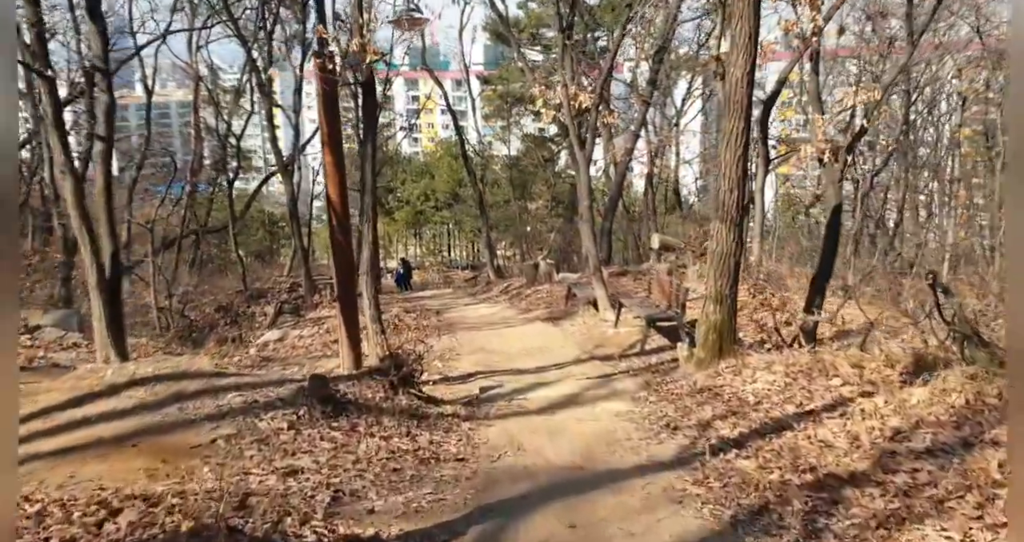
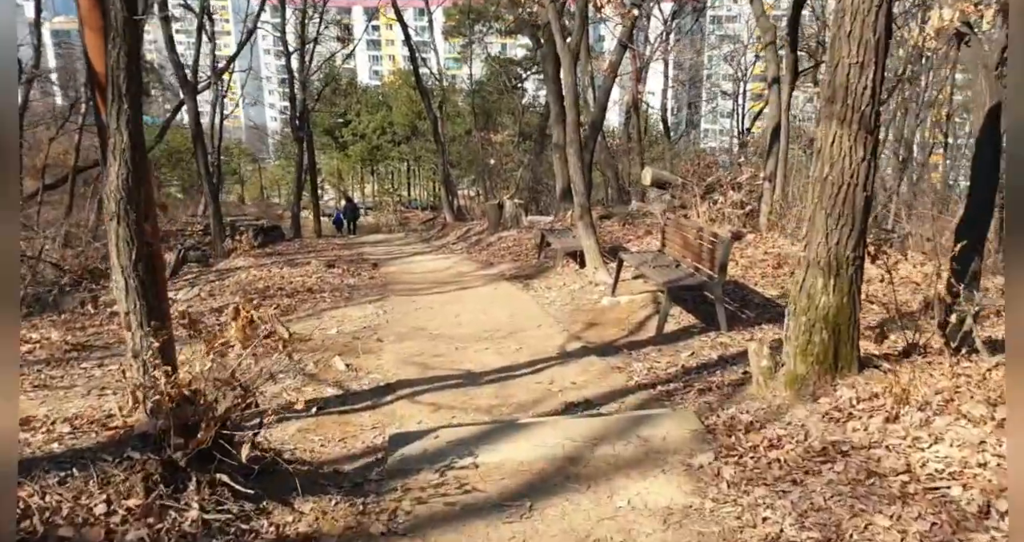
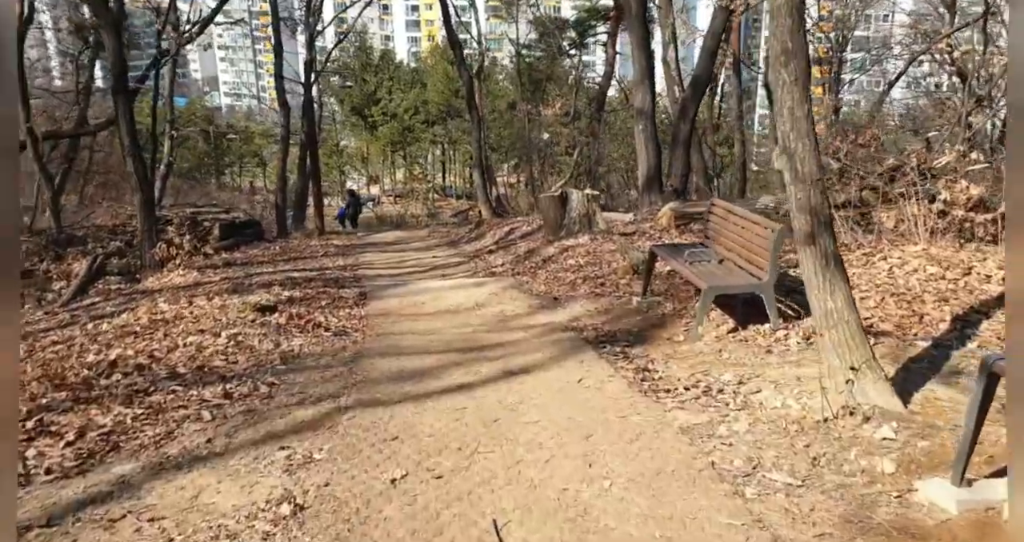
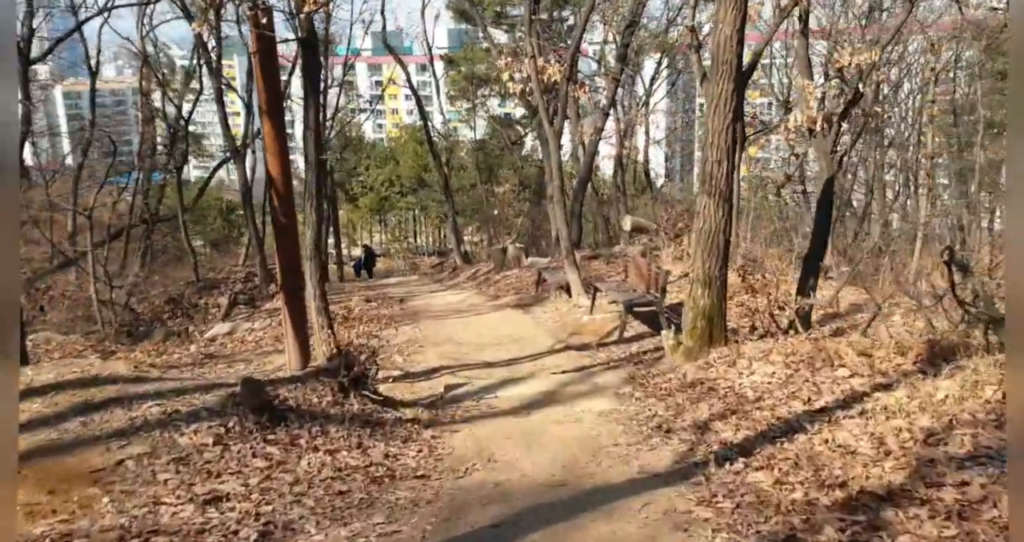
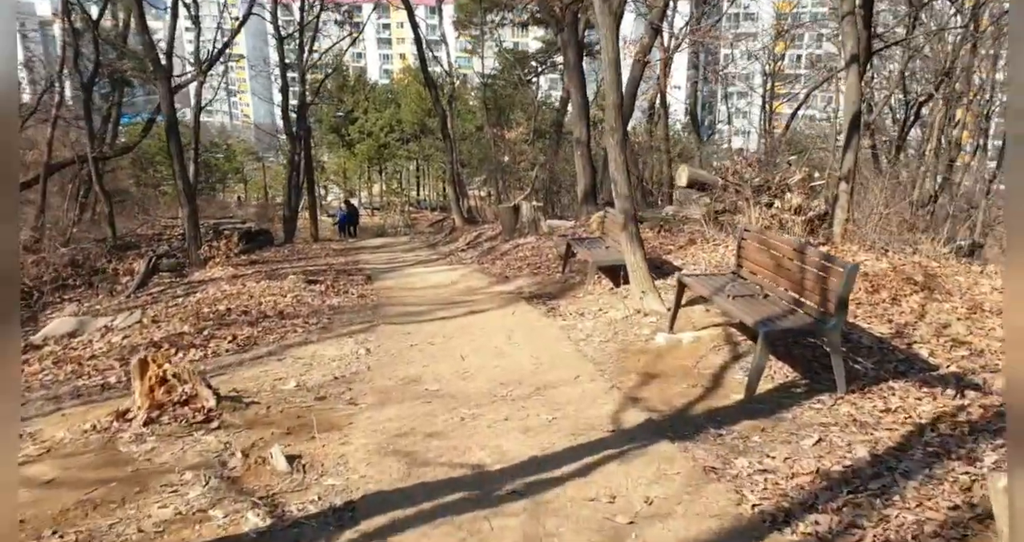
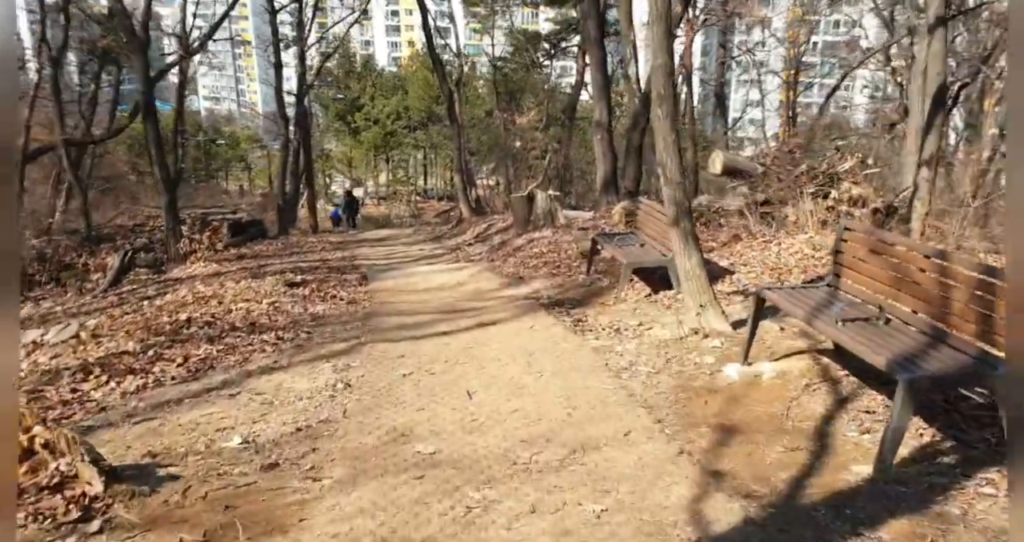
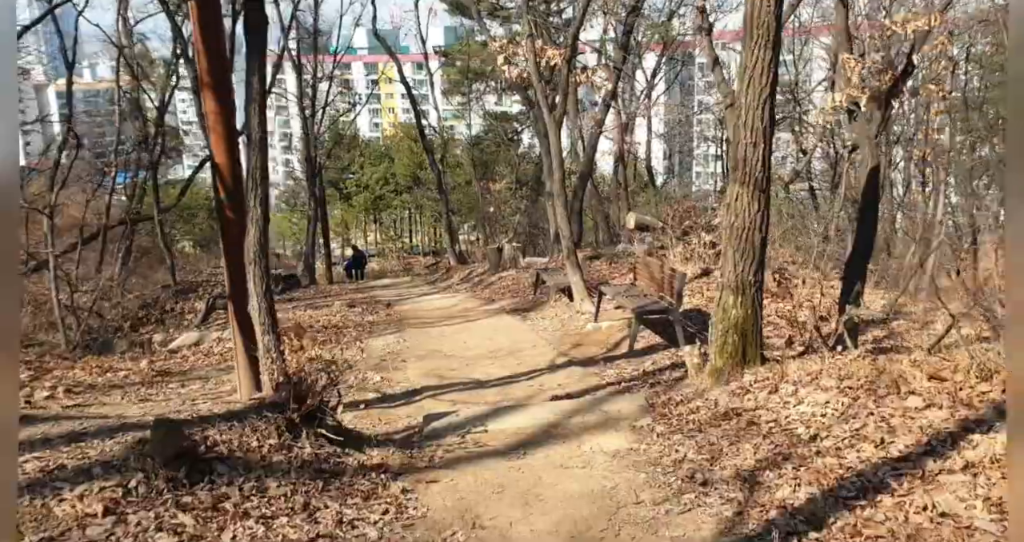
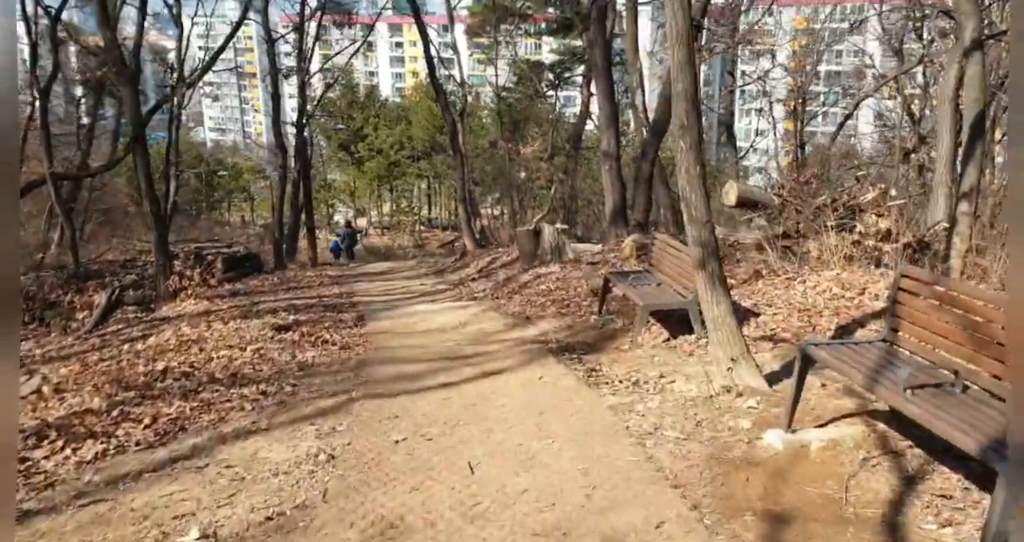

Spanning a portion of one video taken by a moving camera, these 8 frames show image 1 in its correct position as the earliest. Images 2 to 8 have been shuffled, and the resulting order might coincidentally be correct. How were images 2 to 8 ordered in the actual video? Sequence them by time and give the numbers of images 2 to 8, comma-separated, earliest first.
4, 7, 2, 5, 6, 8, 3
